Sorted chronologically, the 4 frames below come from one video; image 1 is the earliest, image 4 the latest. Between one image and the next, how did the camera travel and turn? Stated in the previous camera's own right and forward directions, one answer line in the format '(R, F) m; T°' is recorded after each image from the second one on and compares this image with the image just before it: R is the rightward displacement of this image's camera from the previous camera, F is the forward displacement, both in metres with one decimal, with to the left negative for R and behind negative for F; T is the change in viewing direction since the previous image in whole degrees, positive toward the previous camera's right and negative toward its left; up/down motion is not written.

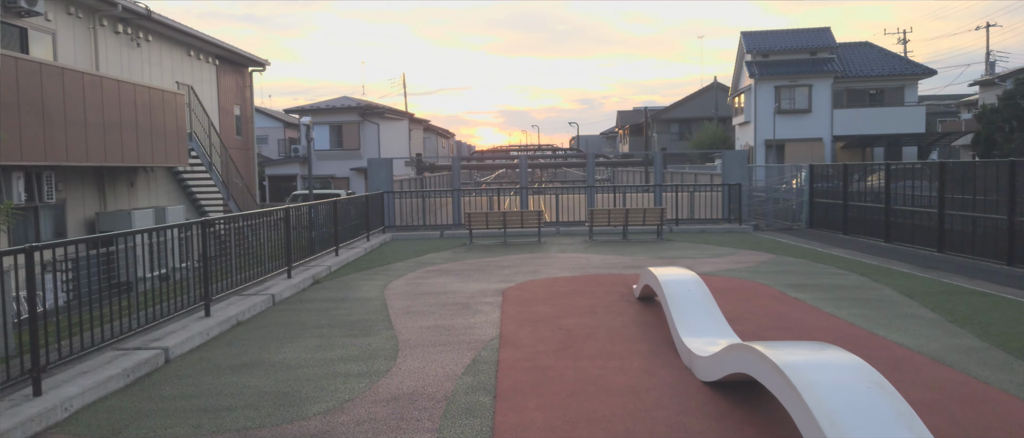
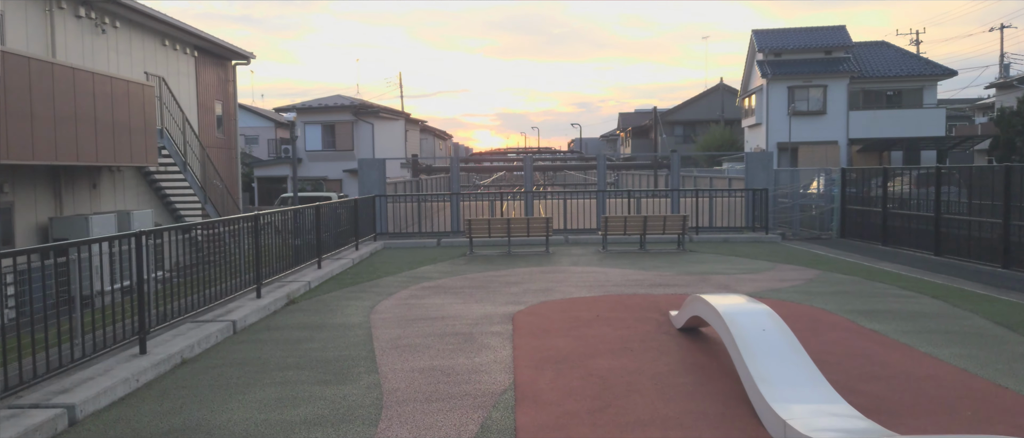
(-0.2, +1.5) m; 0°
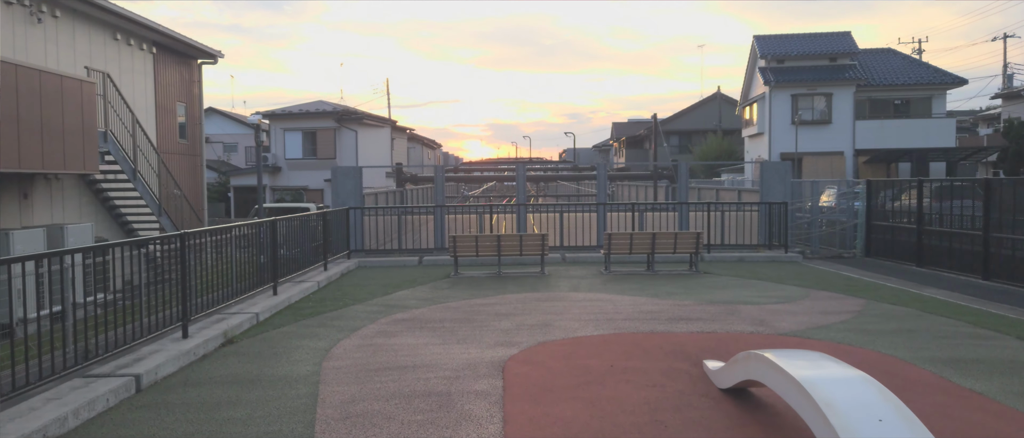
(0.0, +1.6) m; +1°
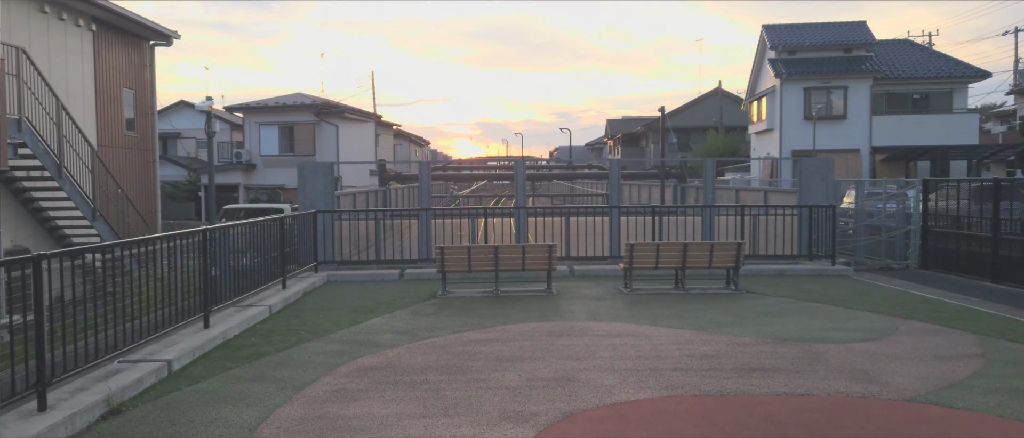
(-0.2, +2.1) m; +1°
